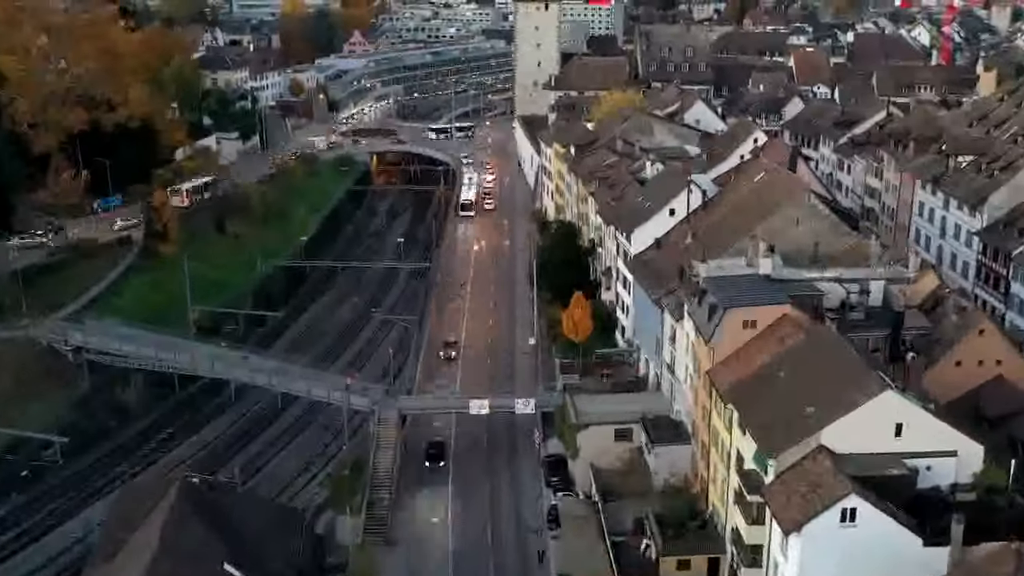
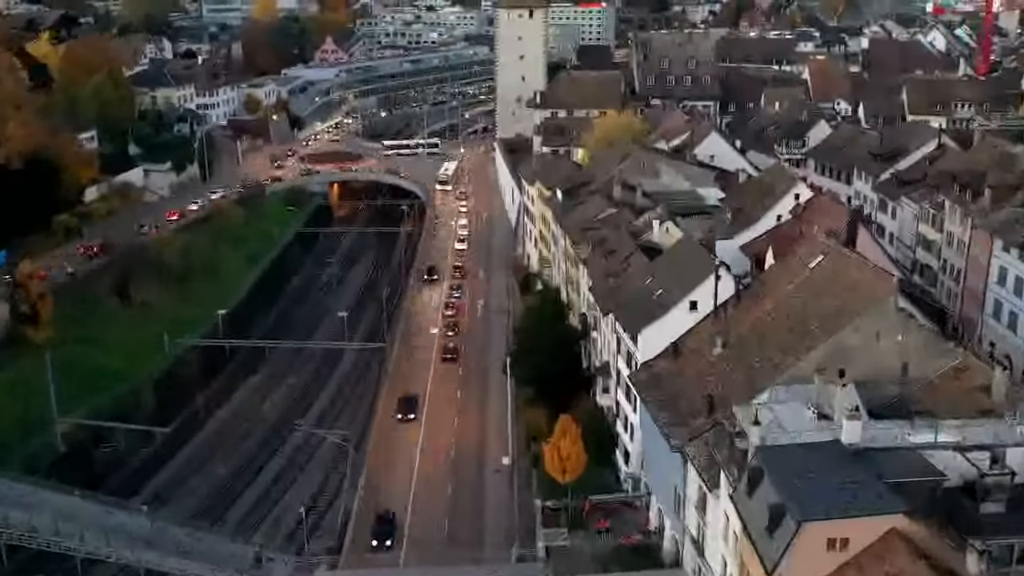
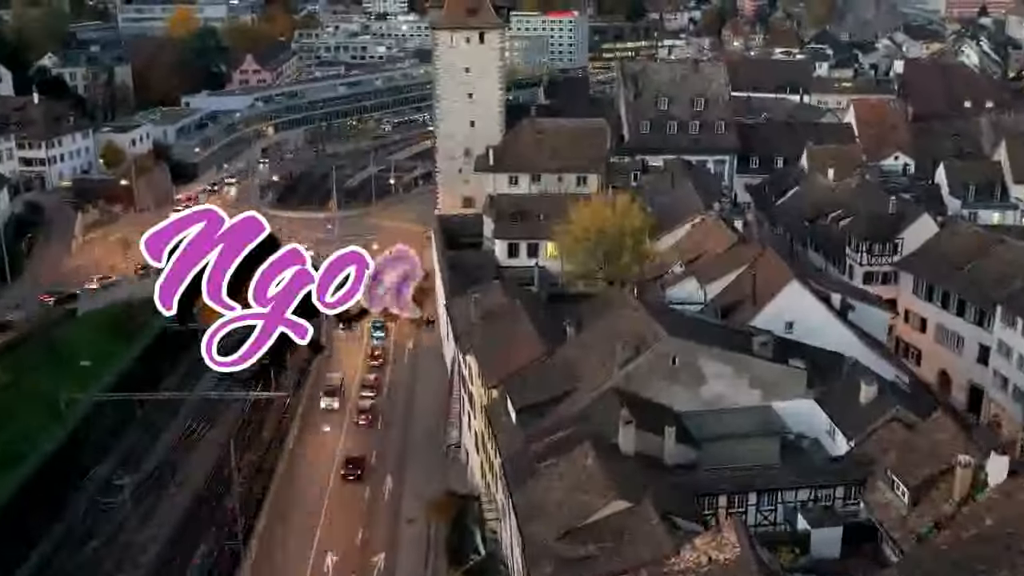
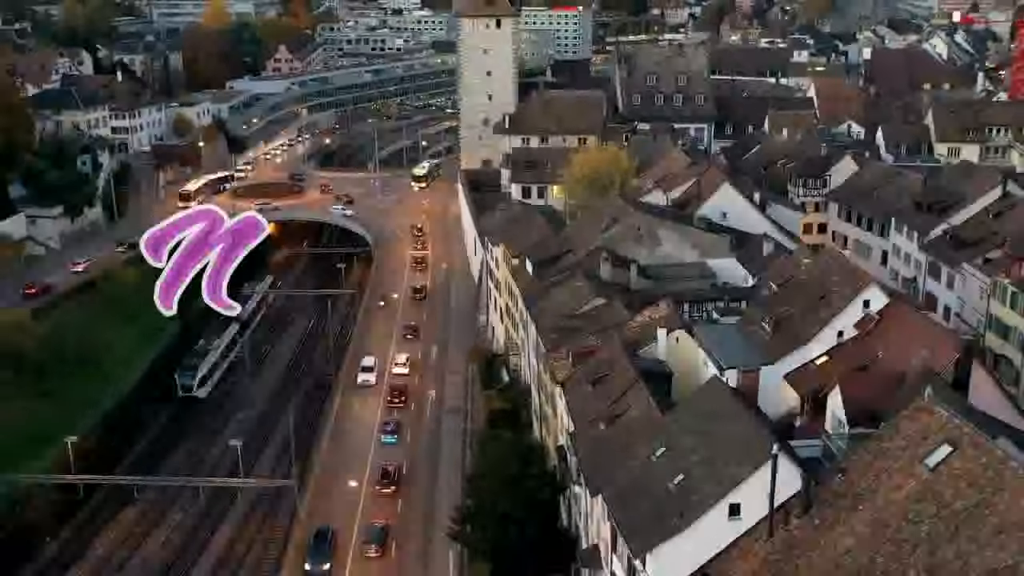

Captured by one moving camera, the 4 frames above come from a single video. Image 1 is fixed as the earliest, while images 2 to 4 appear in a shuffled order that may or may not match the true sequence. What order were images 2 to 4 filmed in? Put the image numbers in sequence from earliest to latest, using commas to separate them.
2, 4, 3
